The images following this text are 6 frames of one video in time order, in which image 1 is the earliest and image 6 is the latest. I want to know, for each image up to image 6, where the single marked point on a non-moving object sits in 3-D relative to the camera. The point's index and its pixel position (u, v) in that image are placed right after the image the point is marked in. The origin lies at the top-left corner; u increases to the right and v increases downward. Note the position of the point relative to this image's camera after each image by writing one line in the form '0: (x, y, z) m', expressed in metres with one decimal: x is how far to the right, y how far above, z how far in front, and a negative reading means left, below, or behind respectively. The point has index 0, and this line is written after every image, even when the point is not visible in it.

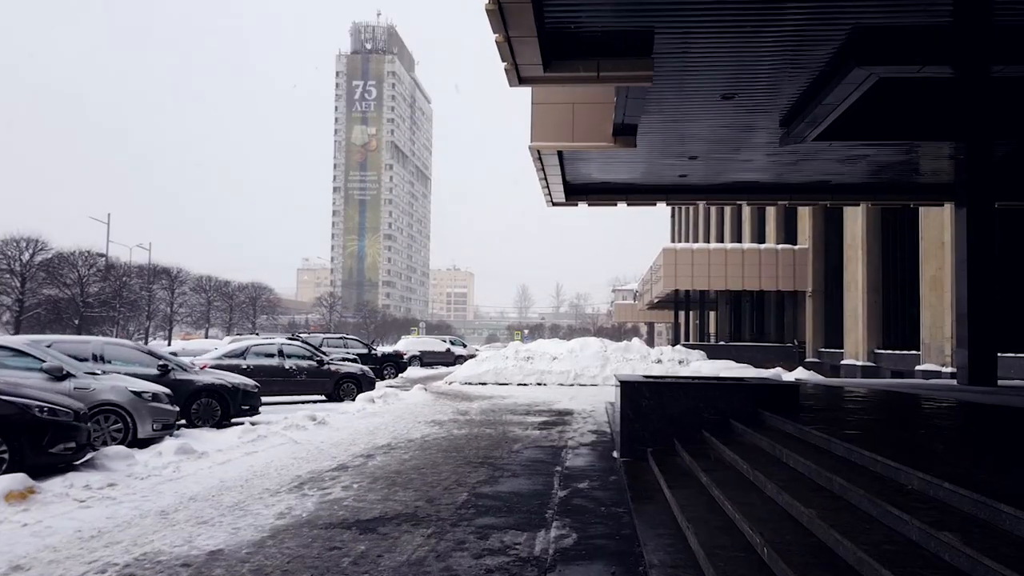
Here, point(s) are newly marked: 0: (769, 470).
0: (+2.3, -1.6, +6.7) m
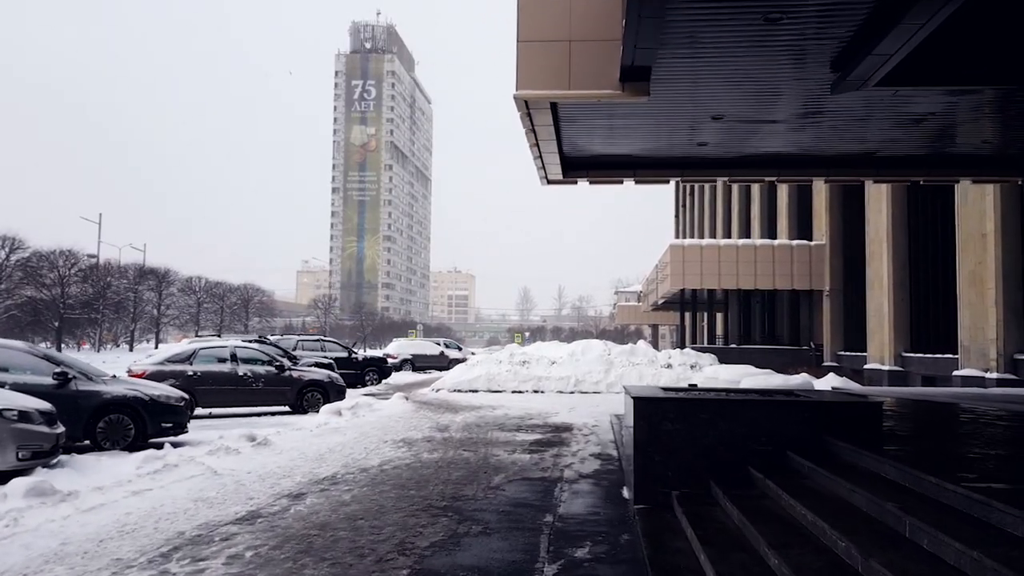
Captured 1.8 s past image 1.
0: (+2.0, -1.4, +4.1) m
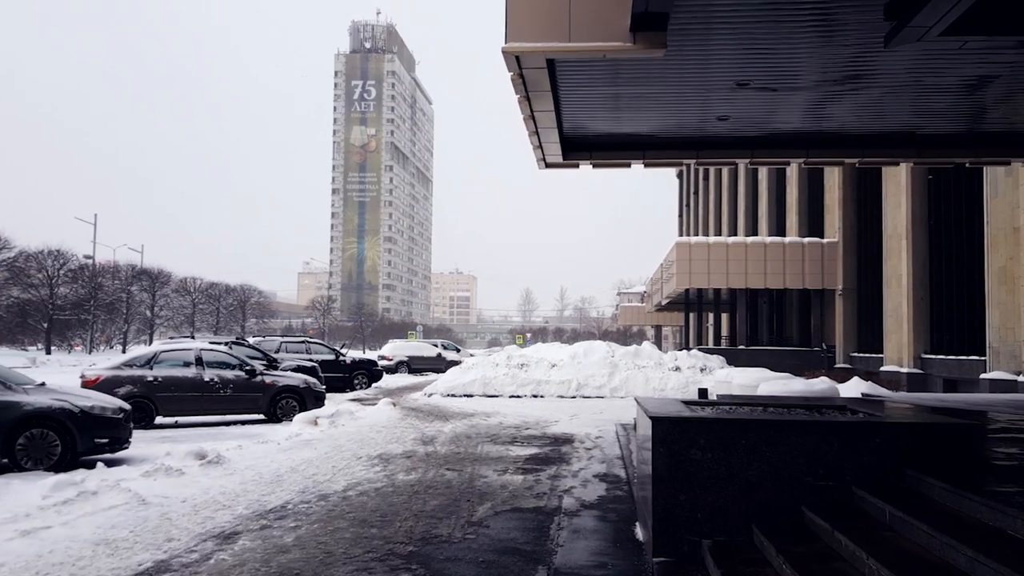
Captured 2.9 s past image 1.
0: (+1.9, -1.3, +2.4) m
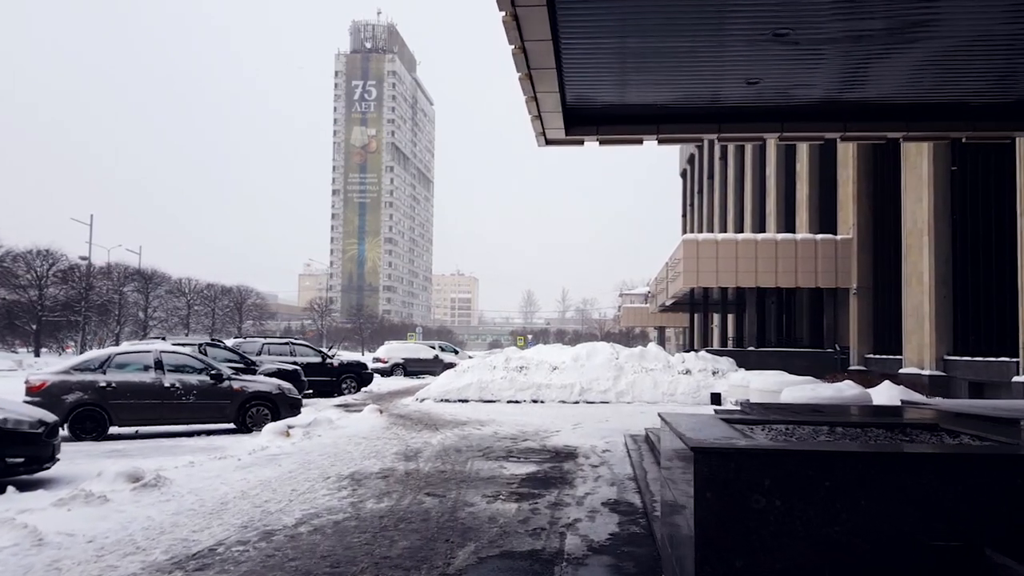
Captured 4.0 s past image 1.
0: (+1.8, -1.2, +0.8) m
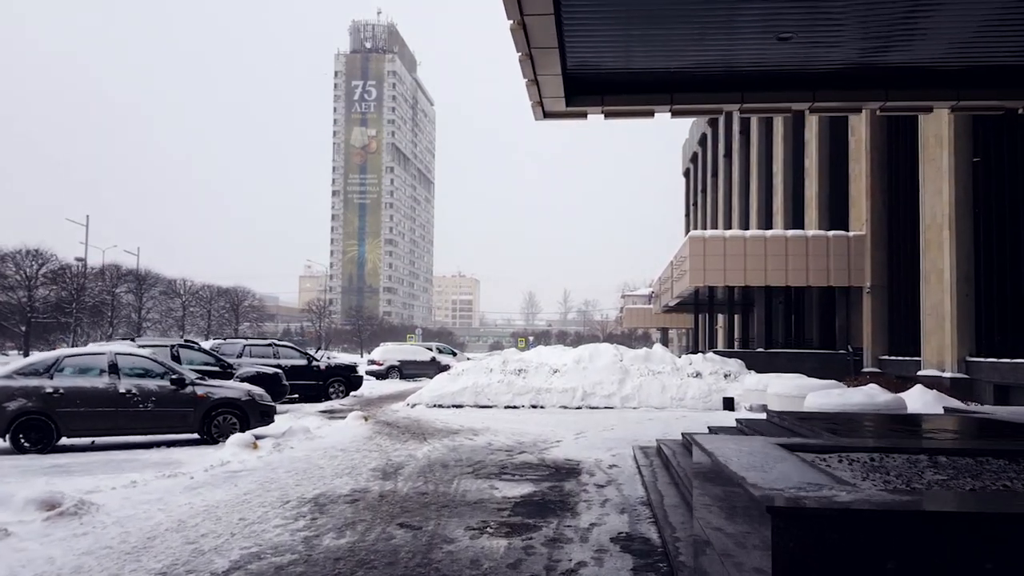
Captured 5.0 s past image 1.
0: (+1.7, -1.1, -0.6) m
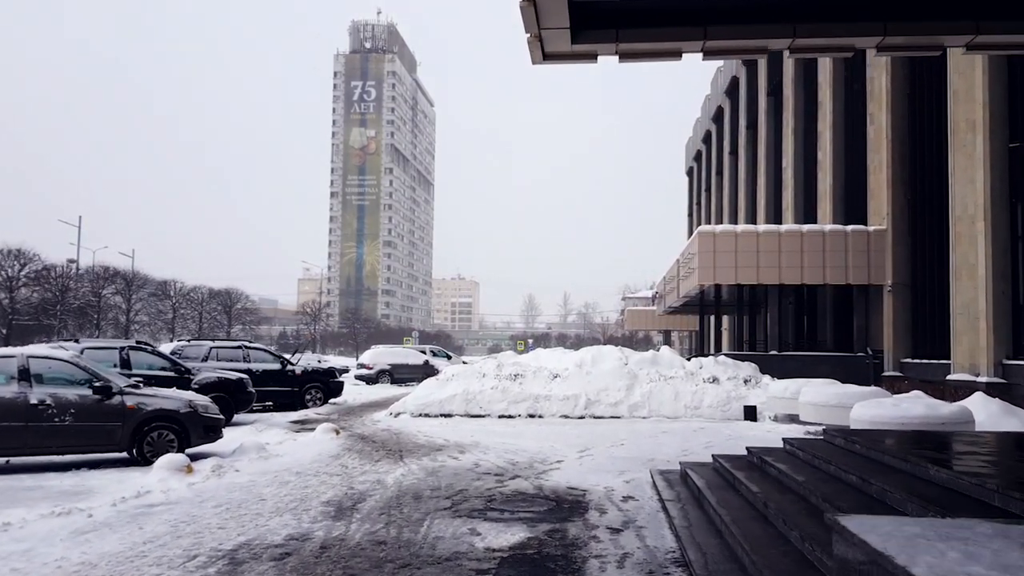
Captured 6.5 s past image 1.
0: (+1.5, -0.9, -2.7) m
